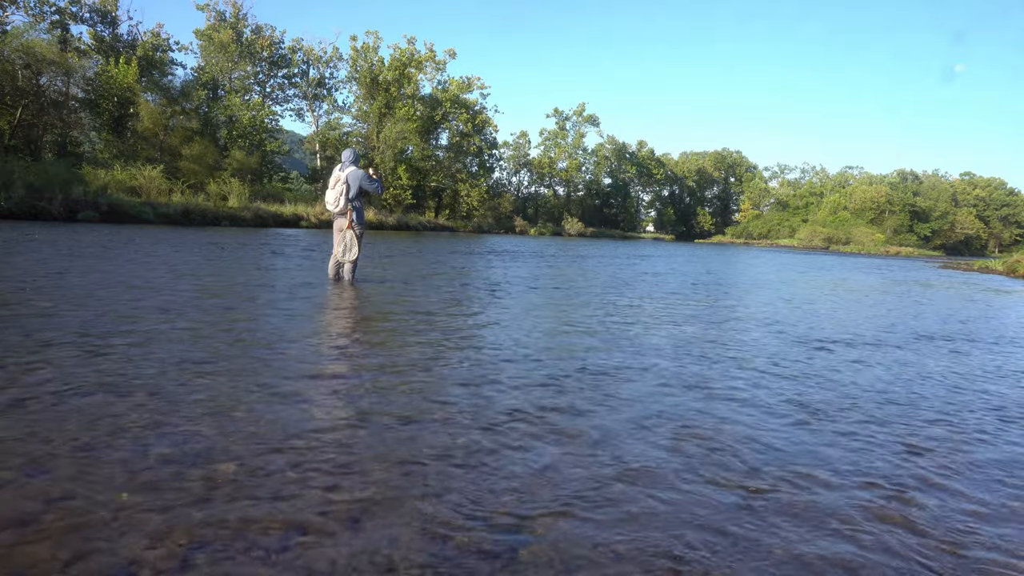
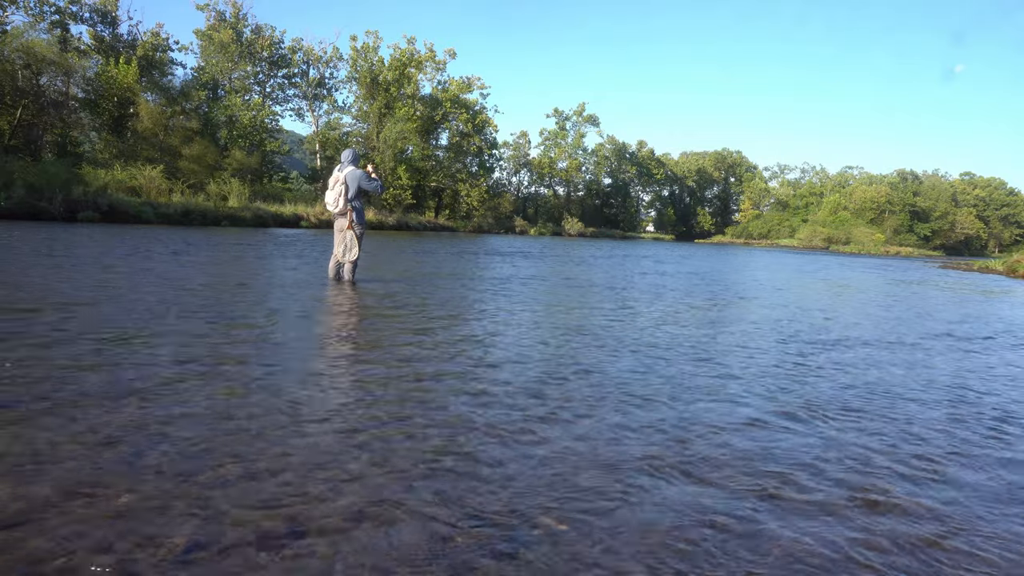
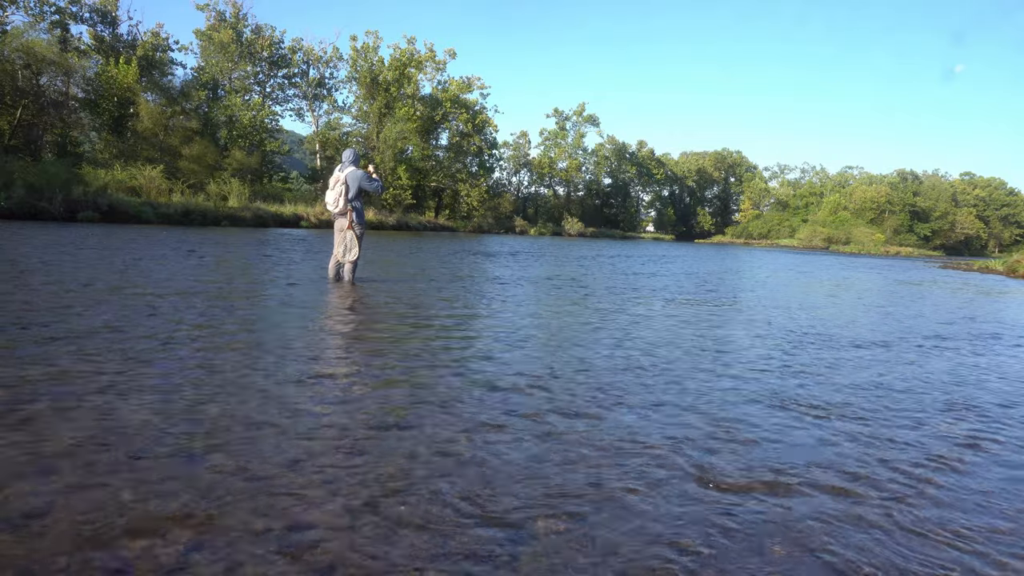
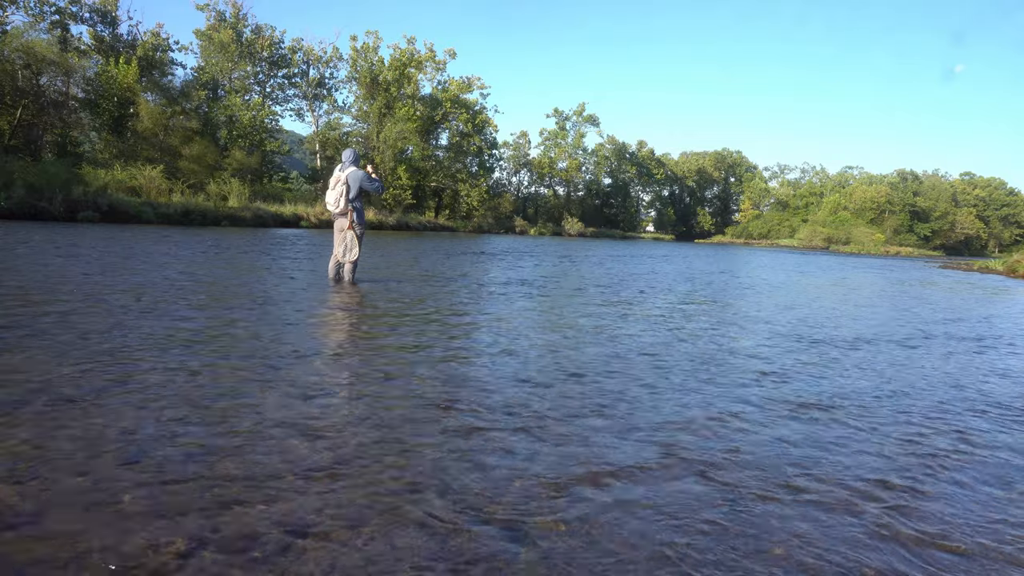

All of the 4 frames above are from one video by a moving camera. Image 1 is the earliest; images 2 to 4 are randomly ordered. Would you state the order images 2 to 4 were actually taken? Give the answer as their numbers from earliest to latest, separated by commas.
4, 3, 2
